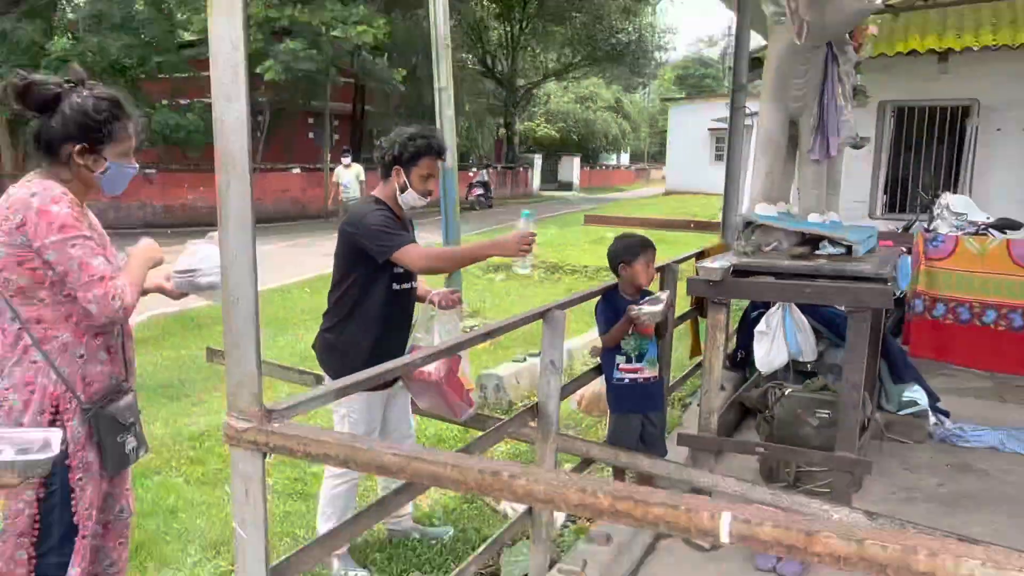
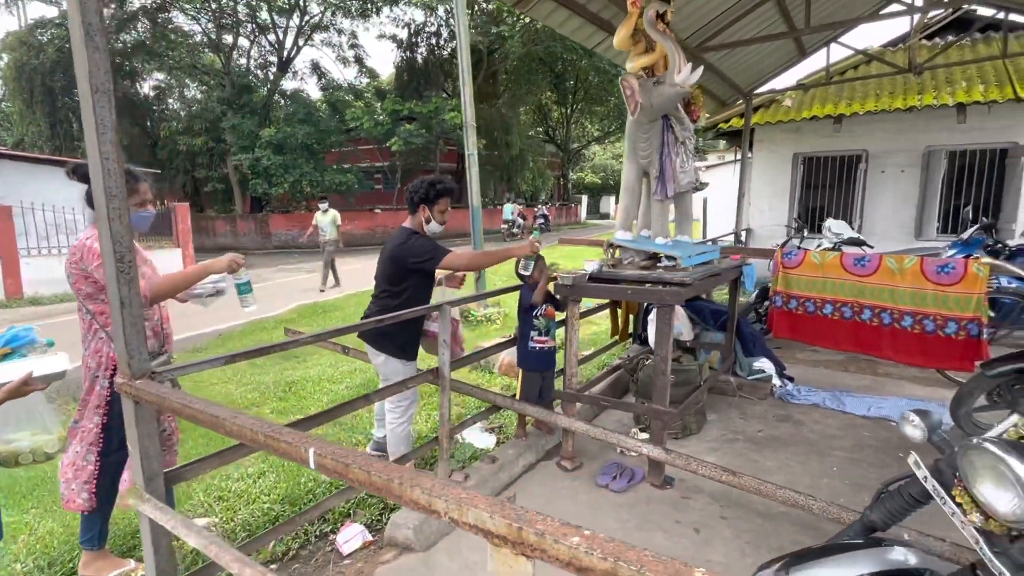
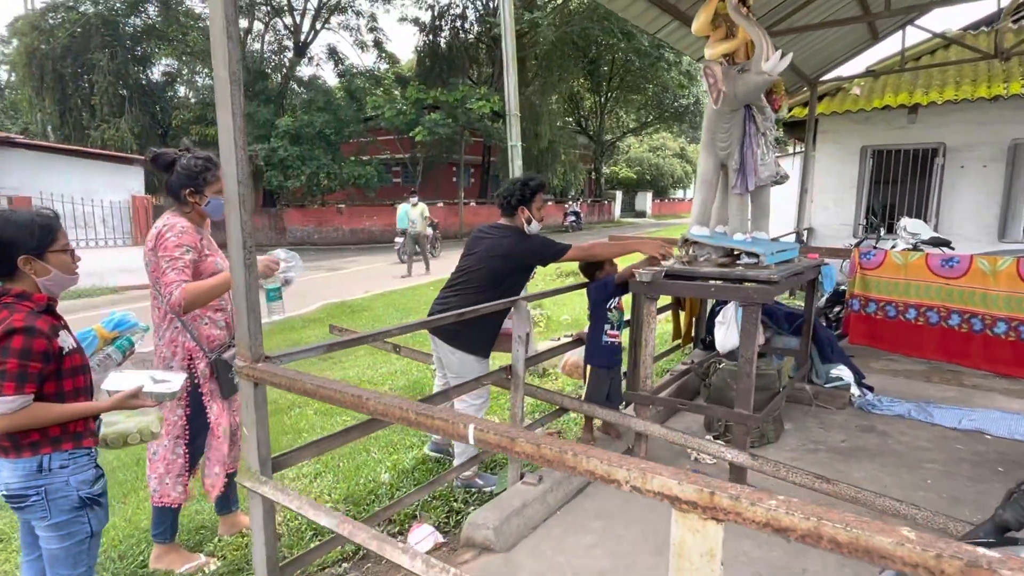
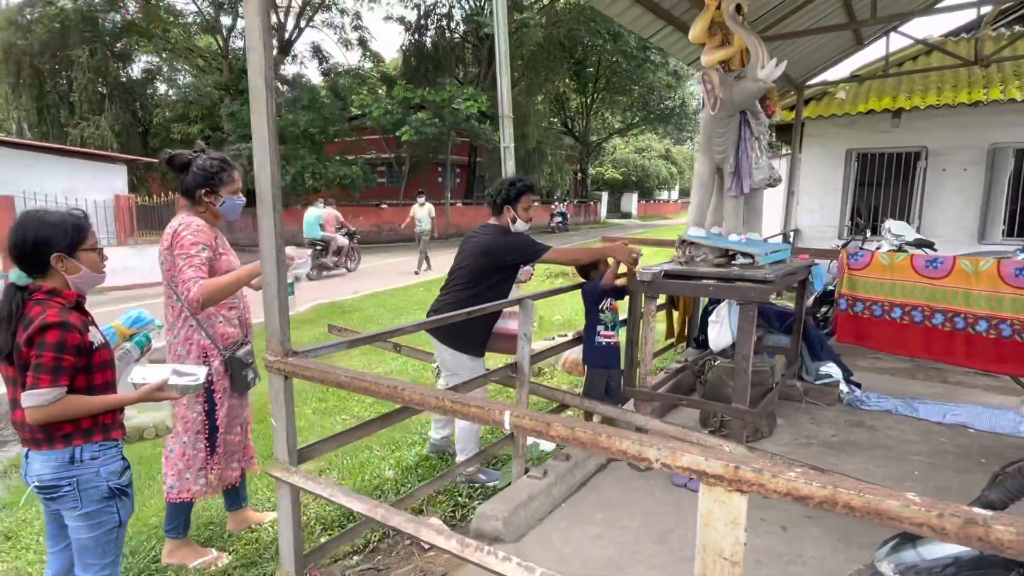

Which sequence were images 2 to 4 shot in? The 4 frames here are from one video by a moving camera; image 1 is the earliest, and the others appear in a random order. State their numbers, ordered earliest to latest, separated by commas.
4, 3, 2
